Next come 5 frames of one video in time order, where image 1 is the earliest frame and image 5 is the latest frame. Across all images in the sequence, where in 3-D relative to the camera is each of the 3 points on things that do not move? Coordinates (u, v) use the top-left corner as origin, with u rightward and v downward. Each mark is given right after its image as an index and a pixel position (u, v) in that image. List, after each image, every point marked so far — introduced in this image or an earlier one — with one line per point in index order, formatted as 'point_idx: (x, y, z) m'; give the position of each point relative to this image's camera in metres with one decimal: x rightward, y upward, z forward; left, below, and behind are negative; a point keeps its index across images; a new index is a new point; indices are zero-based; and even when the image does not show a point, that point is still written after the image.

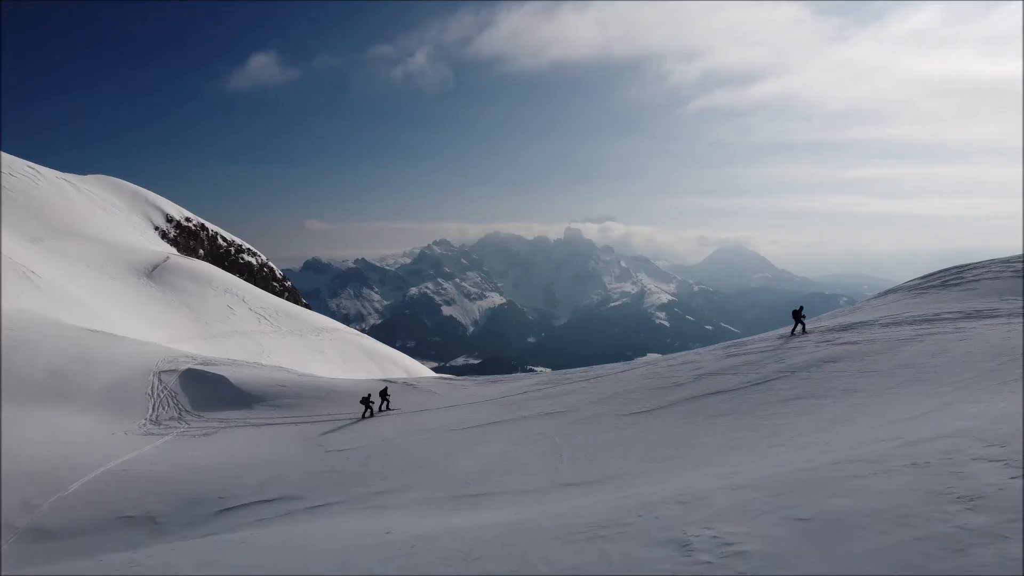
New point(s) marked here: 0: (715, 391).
0: (+6.9, -3.4, +18.1) m
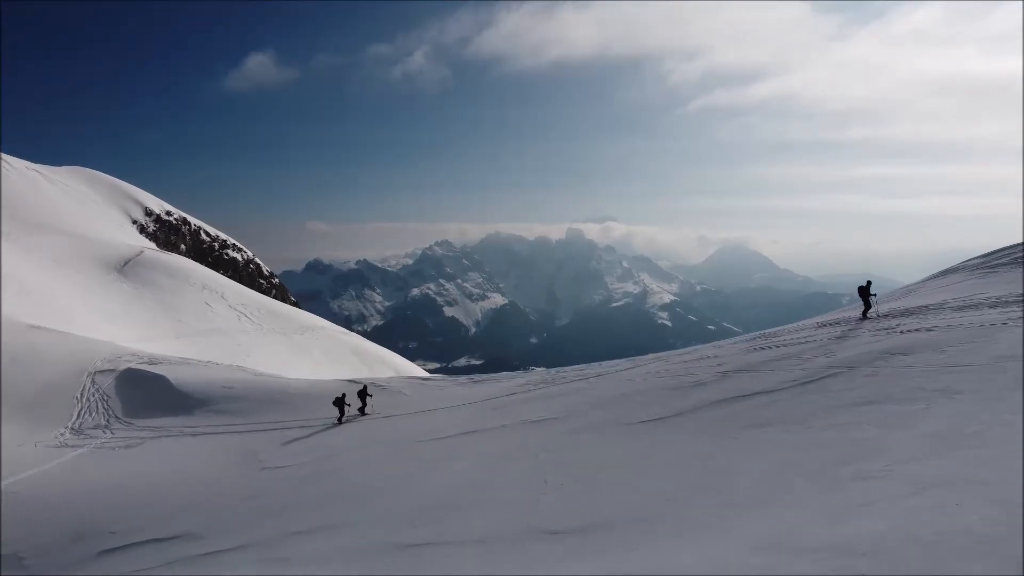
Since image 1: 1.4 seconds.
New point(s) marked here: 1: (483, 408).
0: (+6.2, -2.7, +14.0) m
1: (-1.0, -4.3, +19.2) m
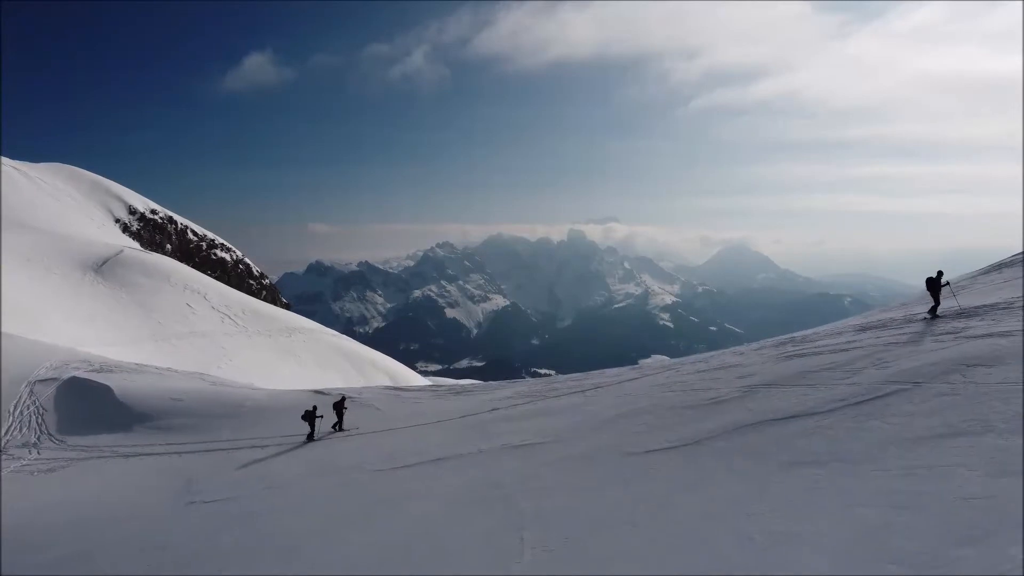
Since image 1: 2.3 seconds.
0: (+5.7, -2.6, +11.1) m
1: (-1.5, -4.2, +16.3) m
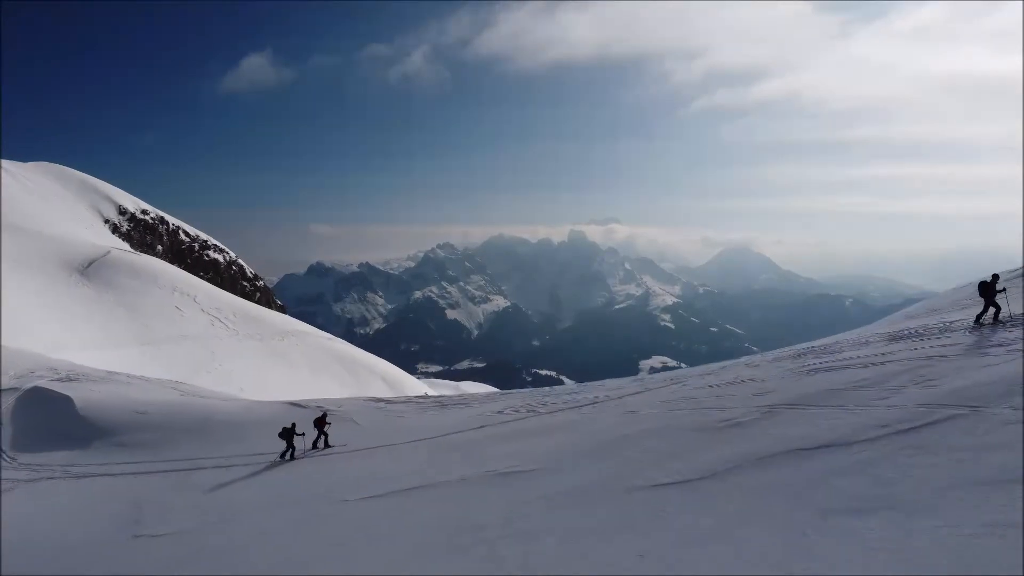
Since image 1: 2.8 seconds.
0: (+5.4, -2.7, +9.4) m
1: (-1.9, -4.3, +14.6) m
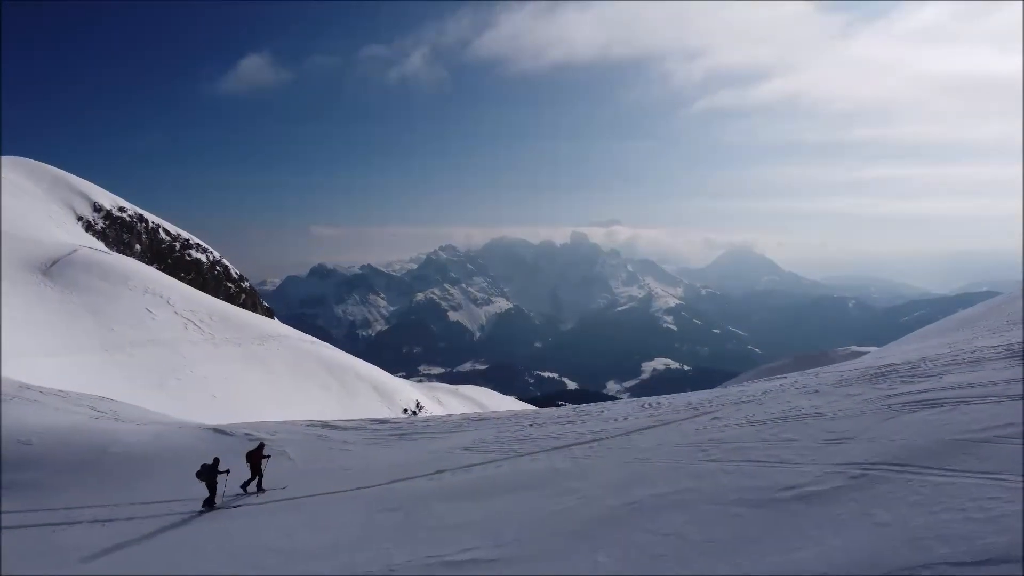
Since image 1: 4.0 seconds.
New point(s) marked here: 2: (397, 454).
0: (+4.7, -2.6, +5.4) m
1: (-2.5, -4.3, +10.7) m
2: (-3.0, -4.3, +13.8) m
